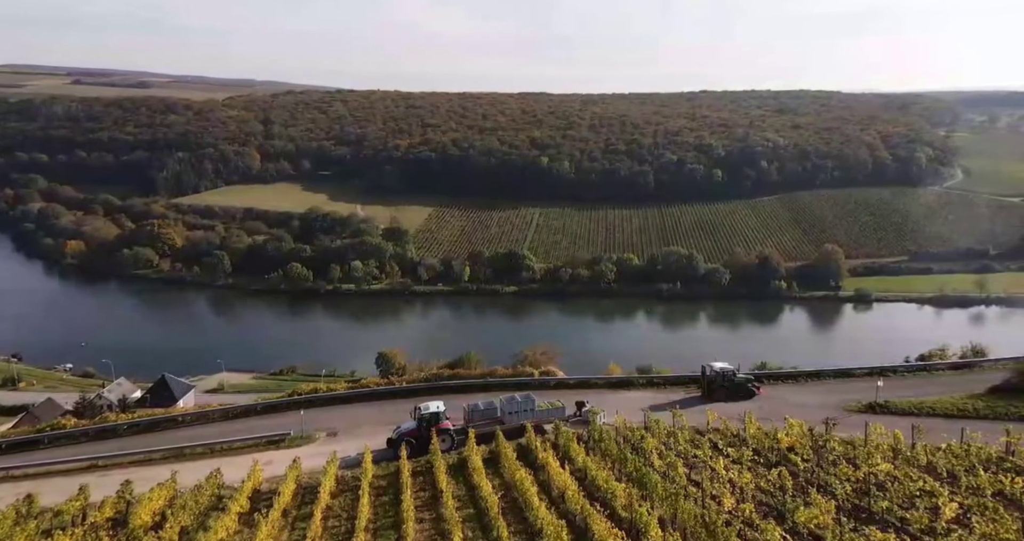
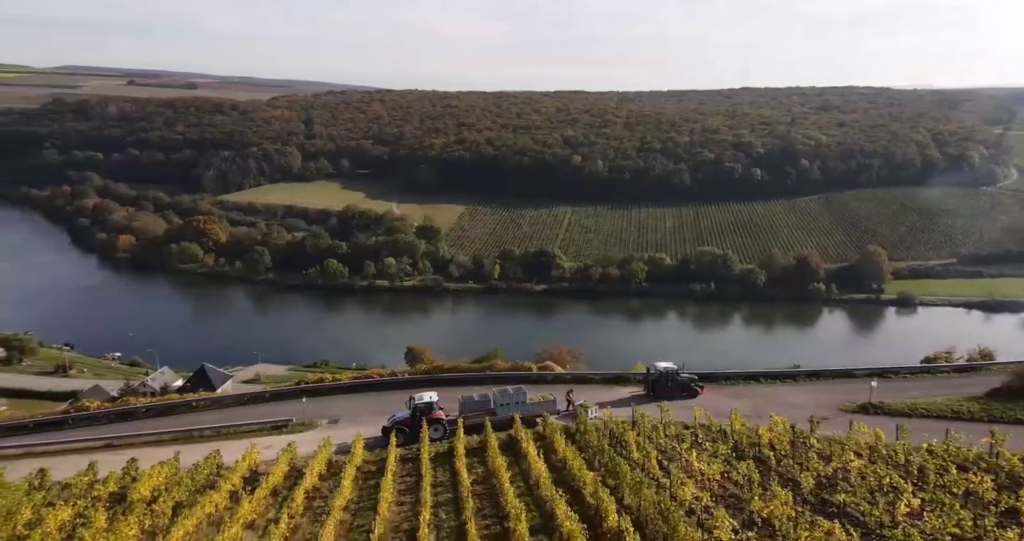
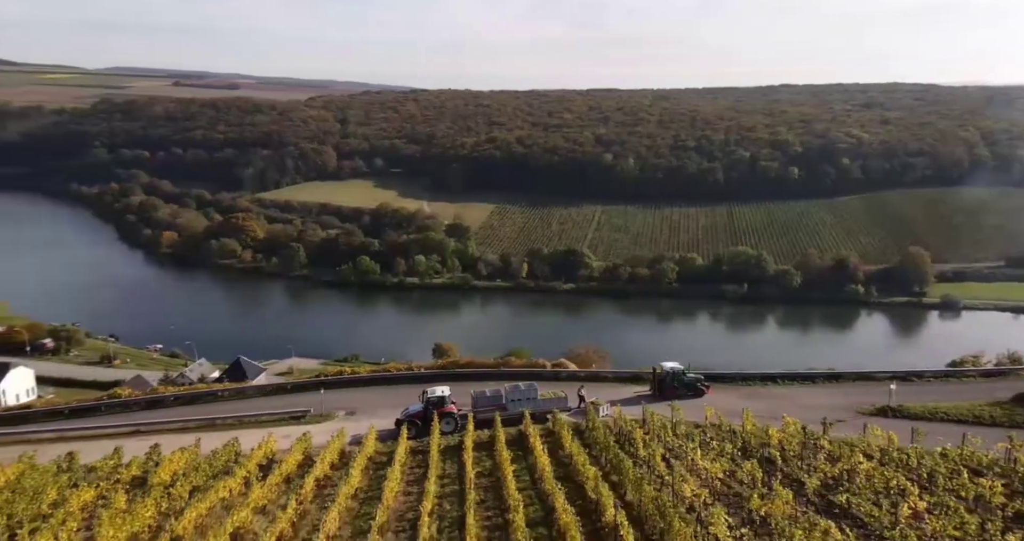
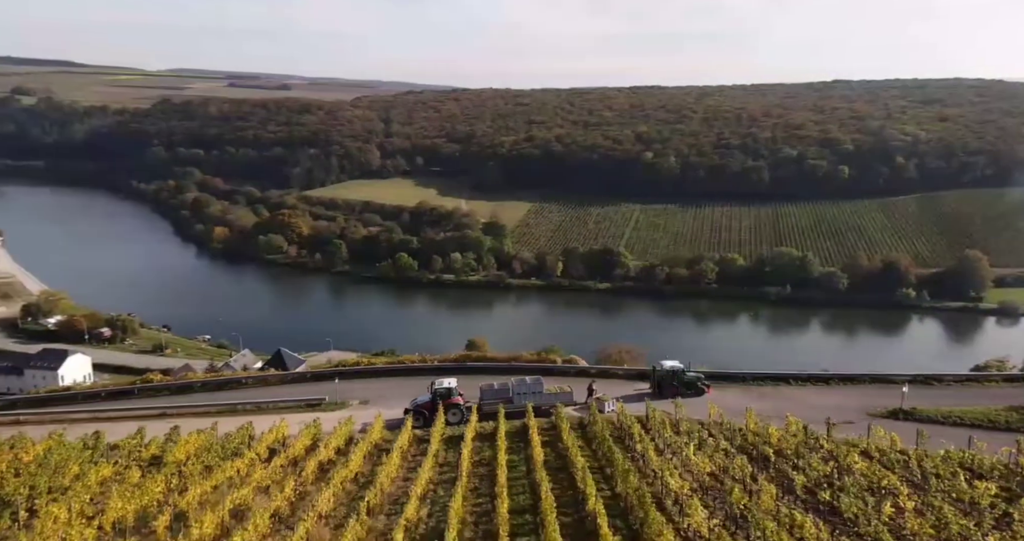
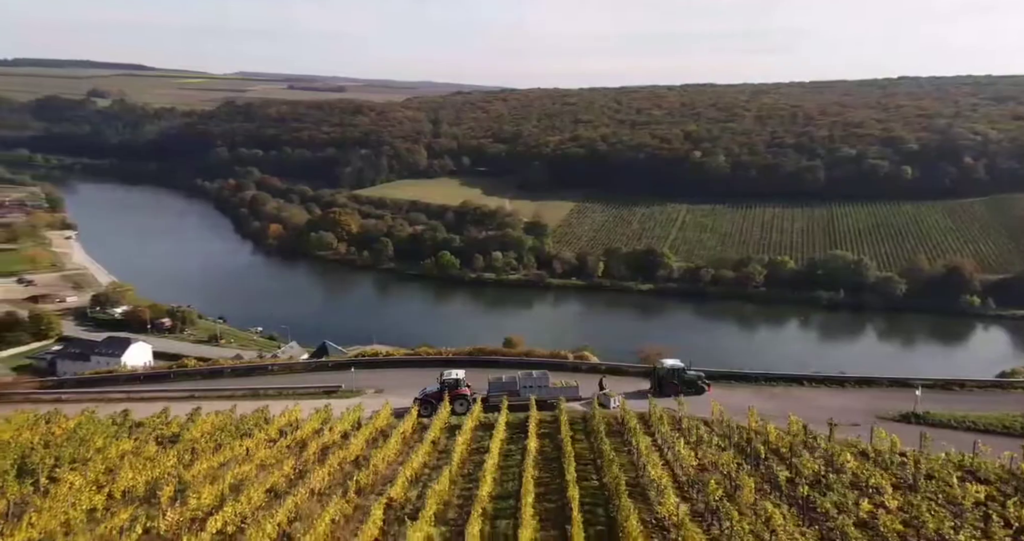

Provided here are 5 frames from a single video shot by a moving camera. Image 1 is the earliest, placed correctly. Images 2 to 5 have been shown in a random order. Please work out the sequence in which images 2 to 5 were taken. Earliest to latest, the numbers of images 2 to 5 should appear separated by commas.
2, 3, 4, 5
